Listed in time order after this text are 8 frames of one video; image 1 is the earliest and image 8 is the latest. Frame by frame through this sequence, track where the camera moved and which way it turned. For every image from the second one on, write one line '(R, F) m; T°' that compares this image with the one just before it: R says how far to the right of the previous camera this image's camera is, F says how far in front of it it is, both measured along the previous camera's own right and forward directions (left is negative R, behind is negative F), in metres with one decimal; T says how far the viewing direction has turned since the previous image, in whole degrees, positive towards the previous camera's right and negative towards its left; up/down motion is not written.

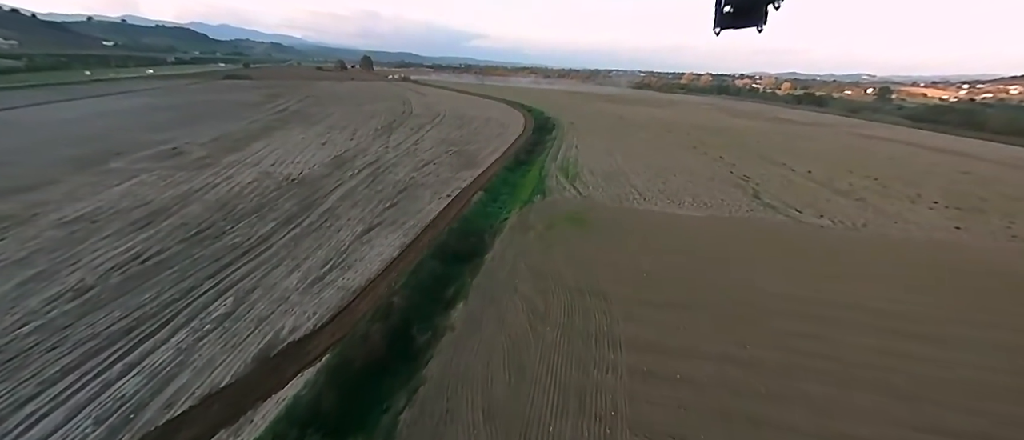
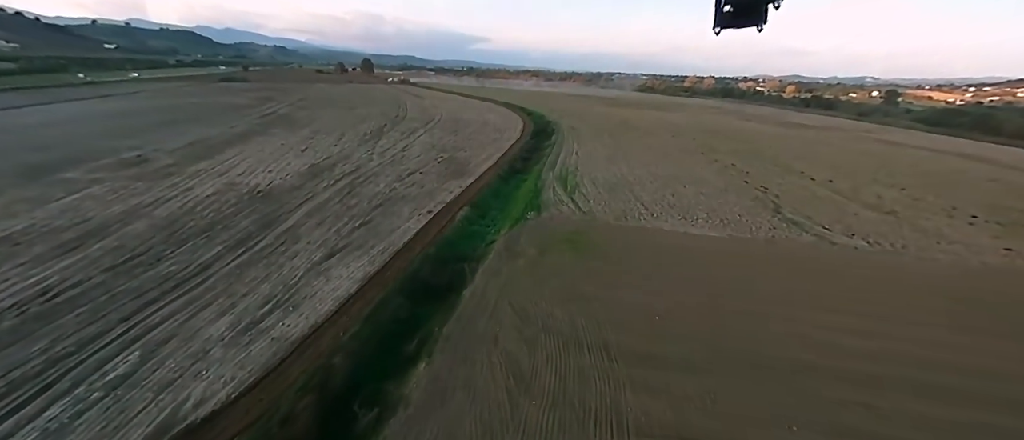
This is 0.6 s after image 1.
(+0.3, +1.2) m; 0°
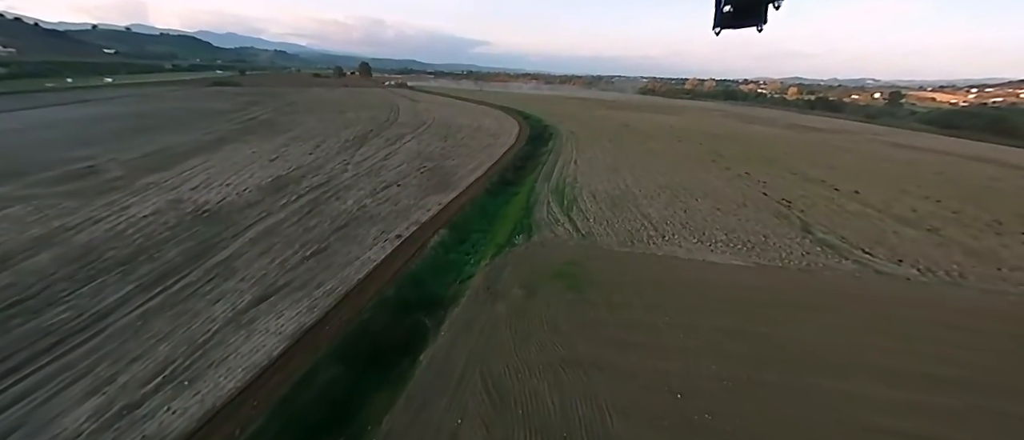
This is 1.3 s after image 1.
(+0.3, +1.4) m; 0°
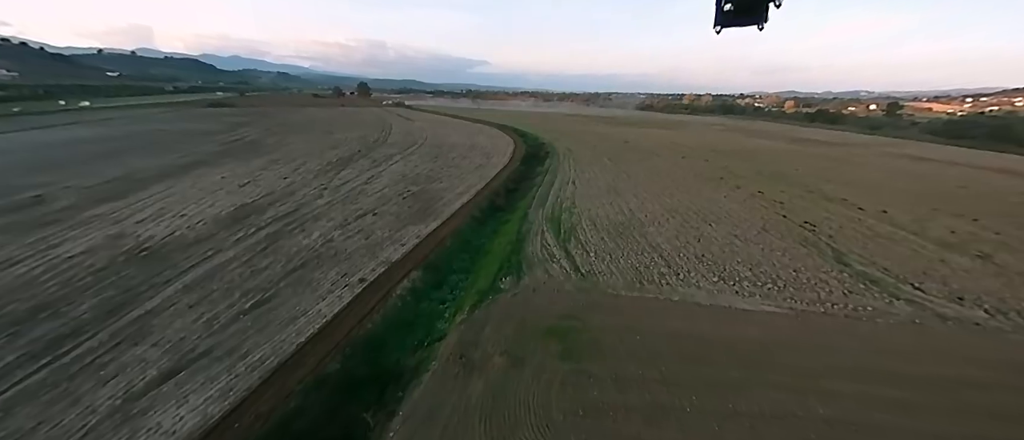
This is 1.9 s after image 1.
(+0.3, +1.2) m; 0°
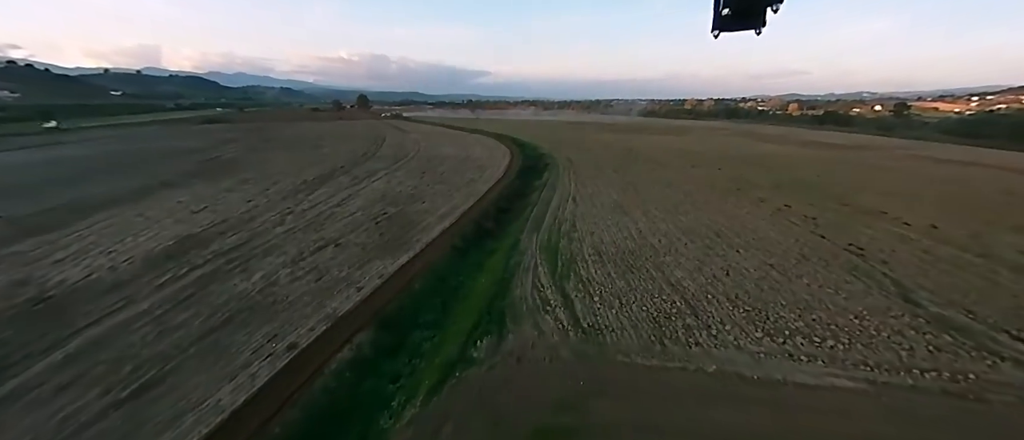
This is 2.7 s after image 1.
(+0.3, +1.5) m; -1°
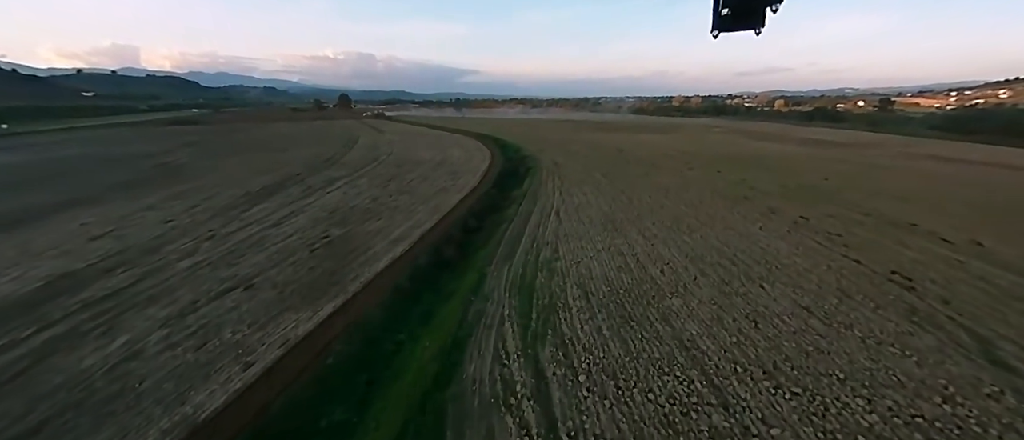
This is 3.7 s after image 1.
(+0.4, +1.7) m; +1°
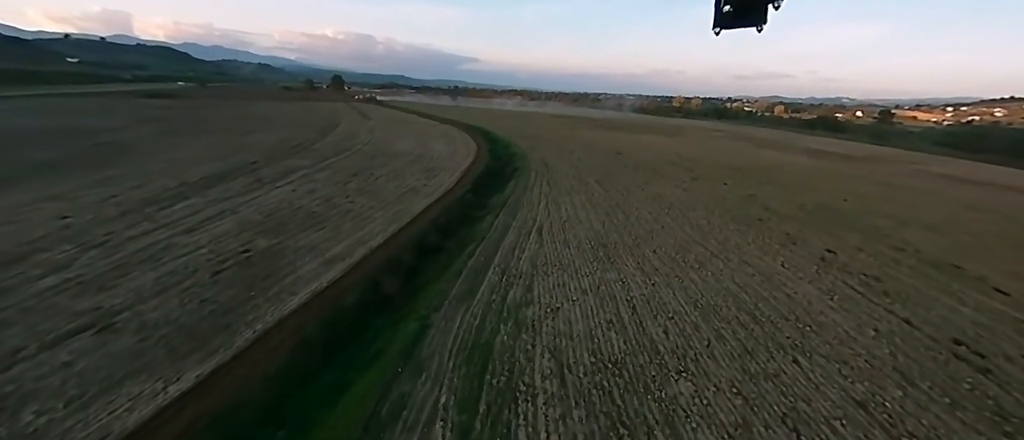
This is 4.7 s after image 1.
(+0.4, +1.6) m; +1°
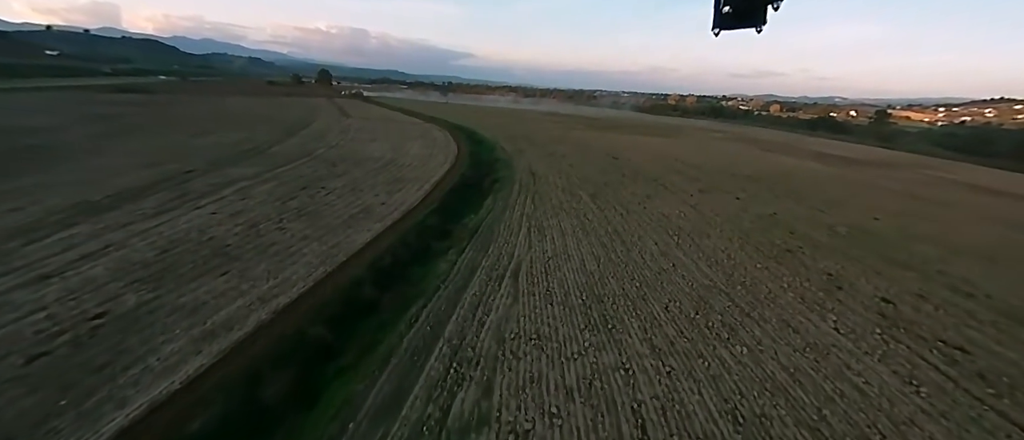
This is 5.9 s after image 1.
(+0.4, +1.8) m; +1°
